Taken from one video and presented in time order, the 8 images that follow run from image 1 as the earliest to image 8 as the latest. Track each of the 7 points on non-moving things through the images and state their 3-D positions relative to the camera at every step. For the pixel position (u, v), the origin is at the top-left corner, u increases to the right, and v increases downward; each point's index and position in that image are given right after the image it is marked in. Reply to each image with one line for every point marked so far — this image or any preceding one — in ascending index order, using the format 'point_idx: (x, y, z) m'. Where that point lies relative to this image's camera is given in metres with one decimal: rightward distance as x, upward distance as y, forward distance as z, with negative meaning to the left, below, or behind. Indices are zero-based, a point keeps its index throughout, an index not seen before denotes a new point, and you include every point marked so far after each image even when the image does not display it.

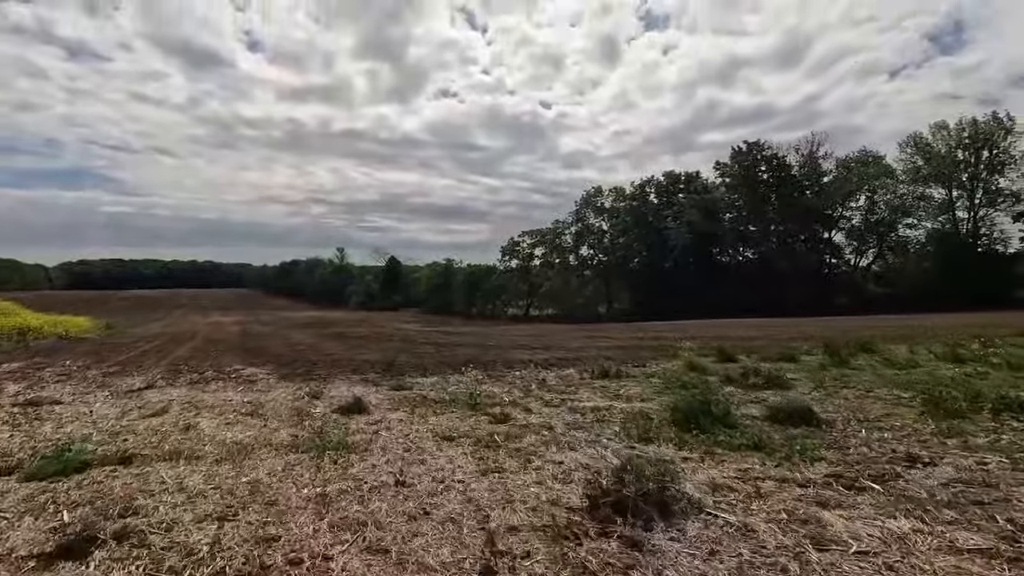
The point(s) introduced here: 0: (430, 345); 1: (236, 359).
0: (-2.3, -1.5, +17.0) m
1: (-5.9, -1.5, +13.7) m
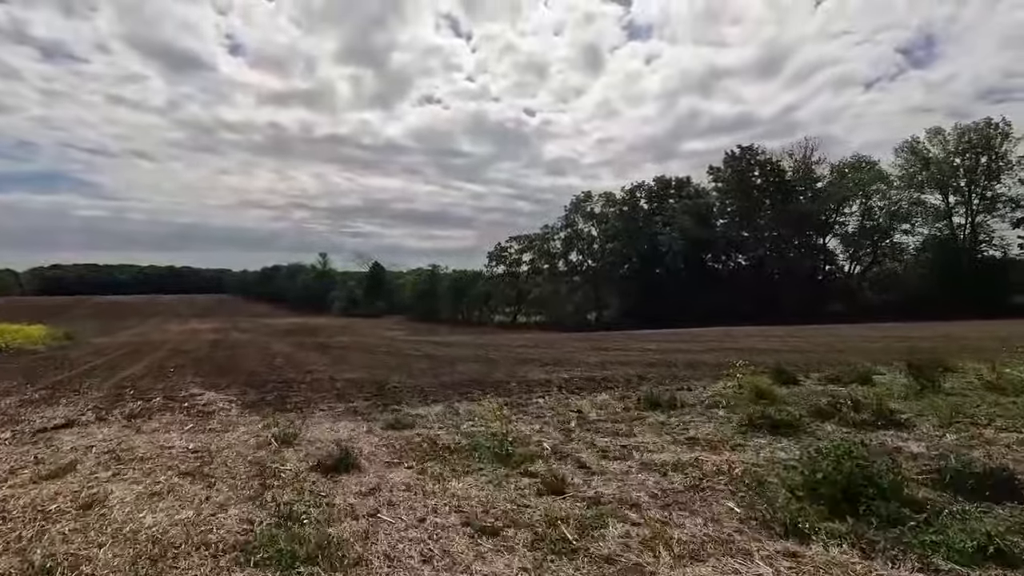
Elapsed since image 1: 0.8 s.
0: (-2.2, -1.7, +15.1) m
1: (-5.7, -1.6, +11.7) m
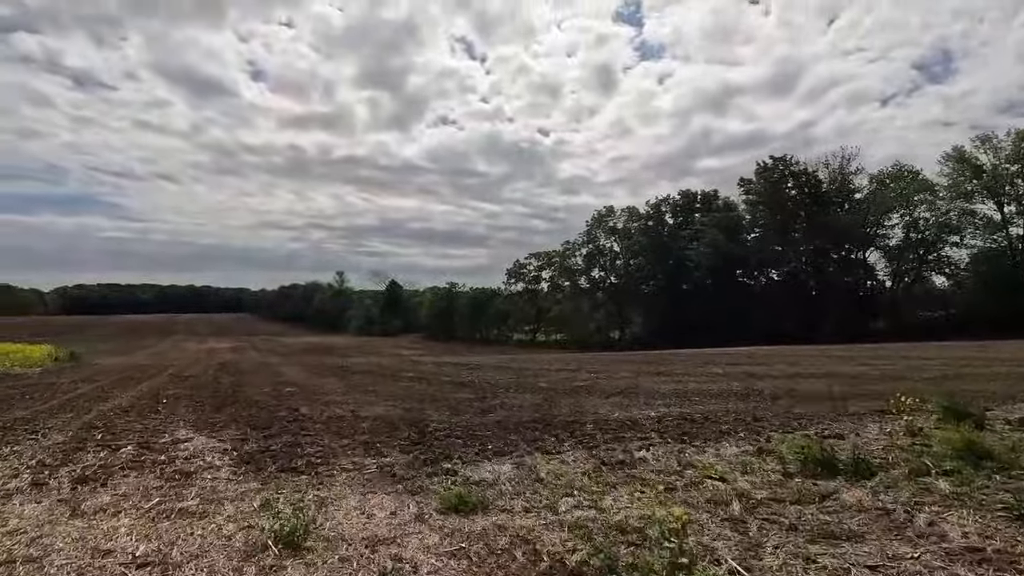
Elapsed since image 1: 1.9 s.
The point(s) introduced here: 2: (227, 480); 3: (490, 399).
0: (-1.2, -2.0, +12.9) m
1: (-4.7, -1.9, +9.6) m
2: (-2.3, -1.6, +5.3) m
3: (-0.3, -1.9, +10.7) m
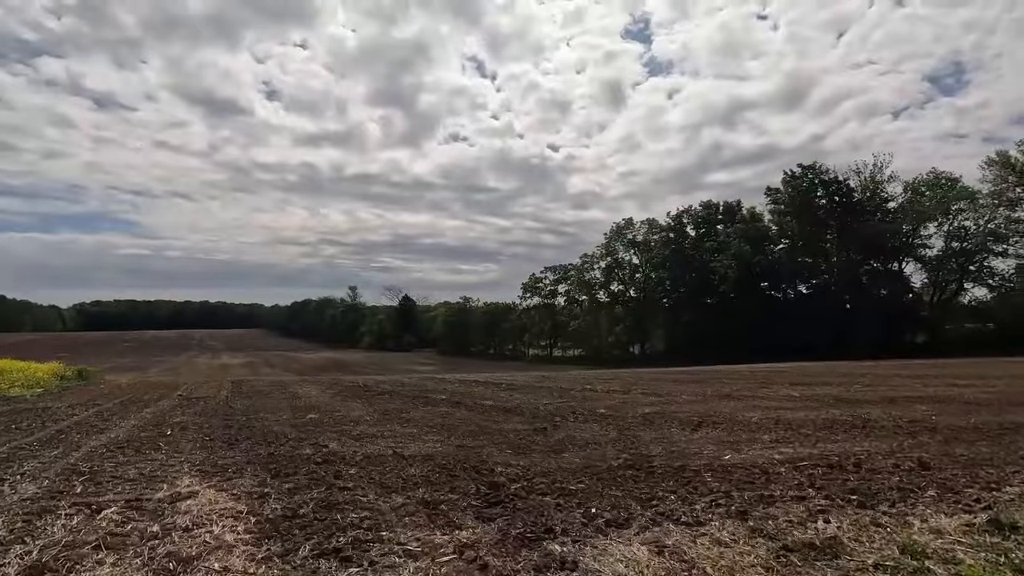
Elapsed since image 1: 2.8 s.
0: (-0.2, -2.2, +11.2) m
1: (-3.8, -2.0, +7.9) m
2: (-1.5, -1.6, +3.6) m
3: (+0.6, -2.0, +9.0) m
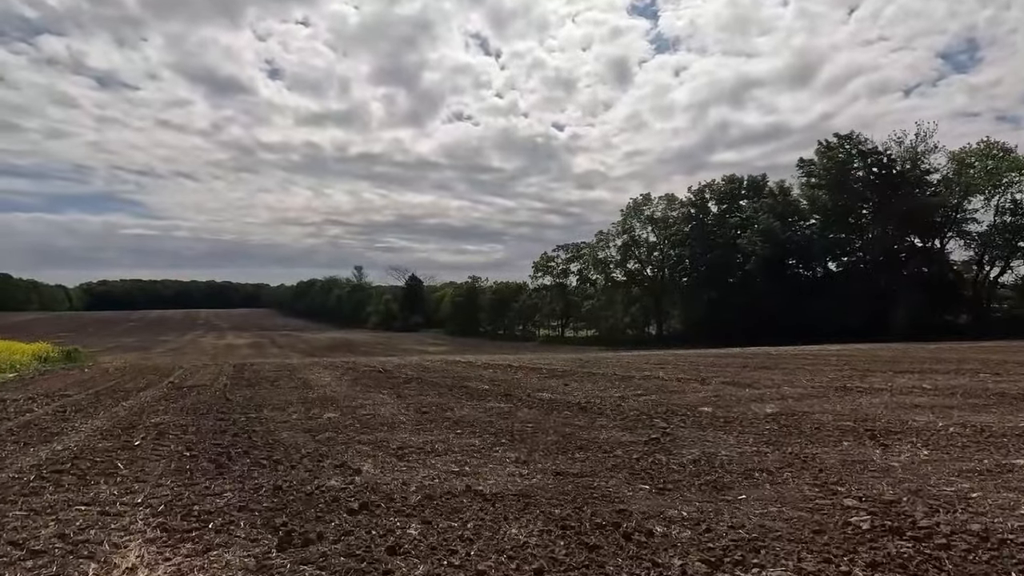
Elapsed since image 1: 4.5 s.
0: (+0.8, -1.7, +8.6) m
1: (-2.8, -1.6, +5.3) m
2: (-0.5, -1.3, +1.0) m
3: (+1.6, -1.6, +6.3) m
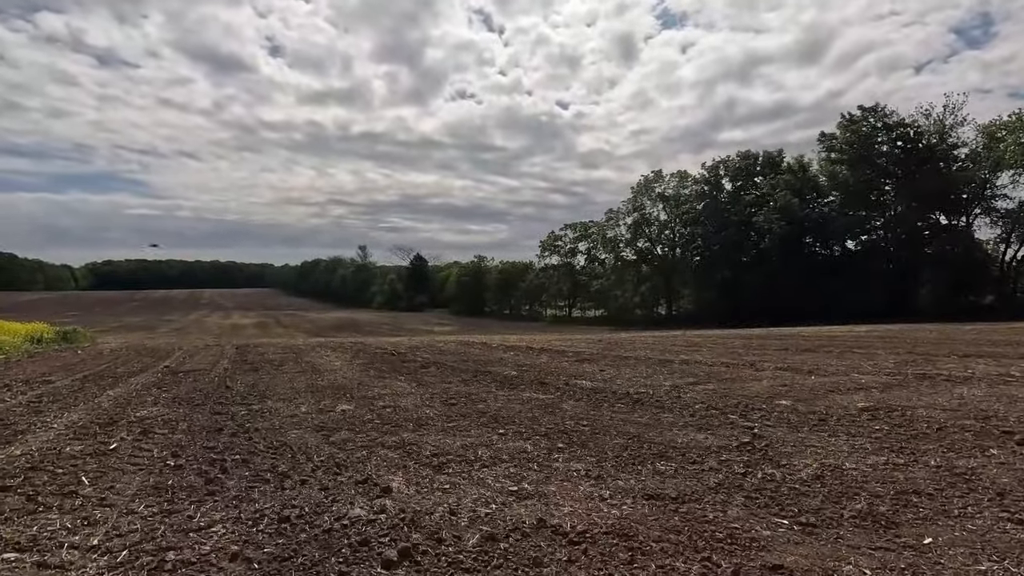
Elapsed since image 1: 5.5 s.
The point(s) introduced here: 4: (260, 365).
0: (+1.3, -1.4, +7.3) m
1: (-2.3, -1.4, +4.1) m
2: (0.0, -1.2, -0.3) m
3: (+2.2, -1.3, +5.0) m
4: (-4.9, -1.6, +13.4) m
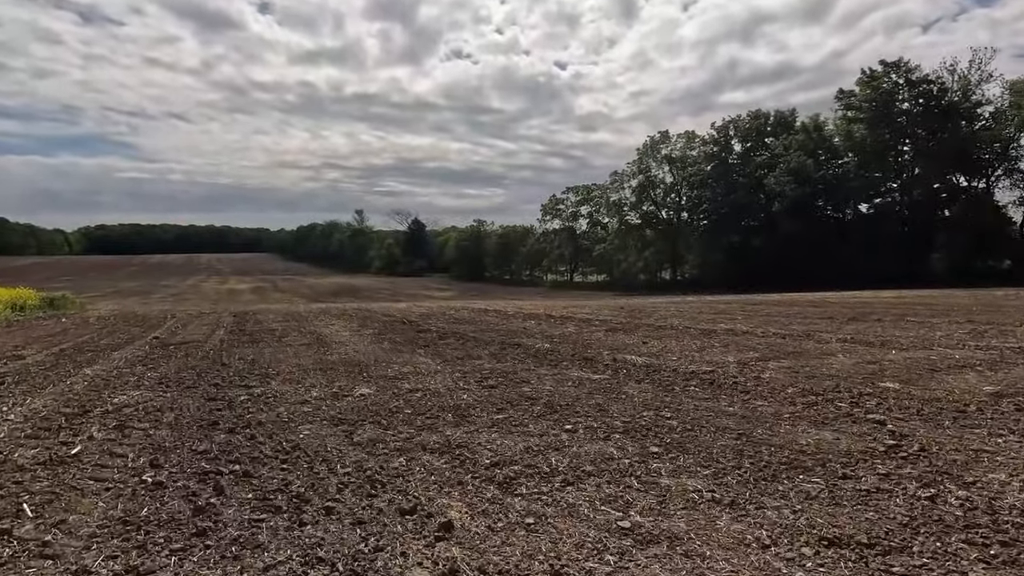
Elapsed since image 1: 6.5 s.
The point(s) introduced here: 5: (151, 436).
0: (+1.9, -1.0, +6.0) m
1: (-1.7, -1.2, +2.8) m
2: (+0.5, -1.3, -1.6) m
3: (+2.7, -1.1, +3.8) m
4: (-4.4, -0.9, +12.1) m
5: (-2.8, -1.1, +5.1) m
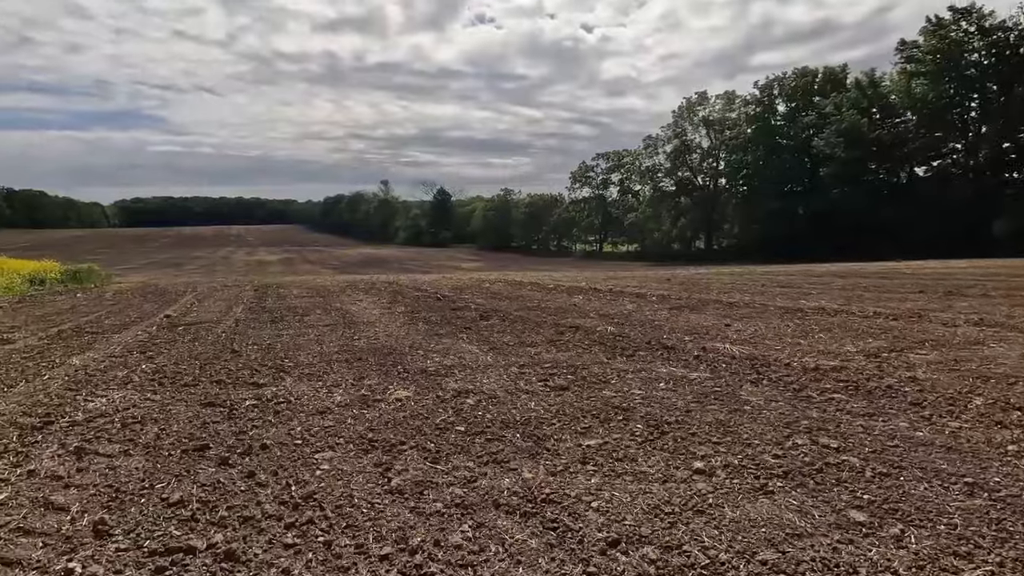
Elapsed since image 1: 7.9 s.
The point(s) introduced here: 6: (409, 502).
0: (+2.5, -0.8, +4.4) m
1: (-1.3, -1.2, +1.4) m
2: (+0.8, -1.5, -3.1) m
3: (+3.2, -1.0, +2.1) m
4: (-3.5, -0.5, +10.7) m
5: (-2.3, -1.0, +3.7) m
6: (-0.5, -1.0, +3.1) m
